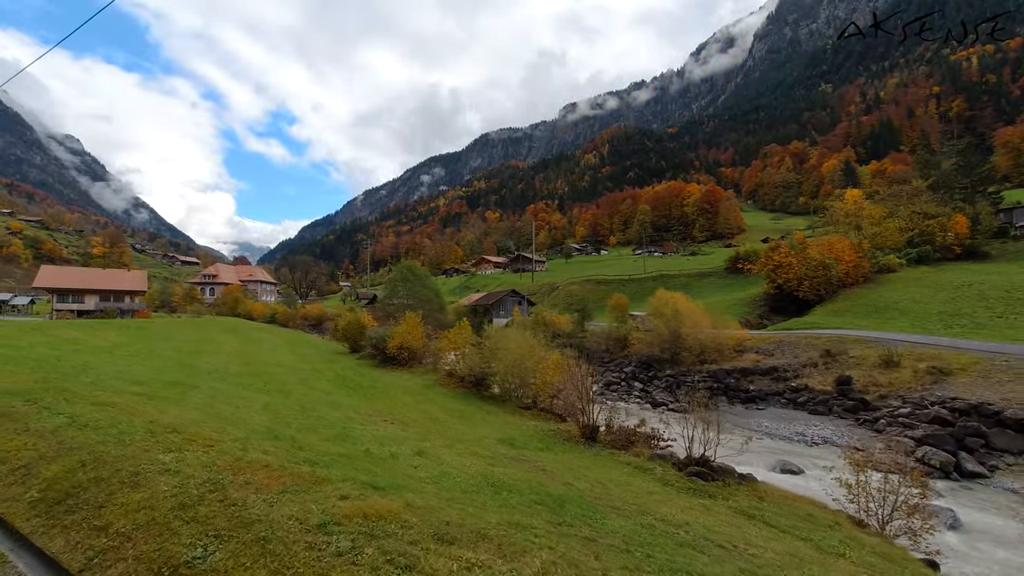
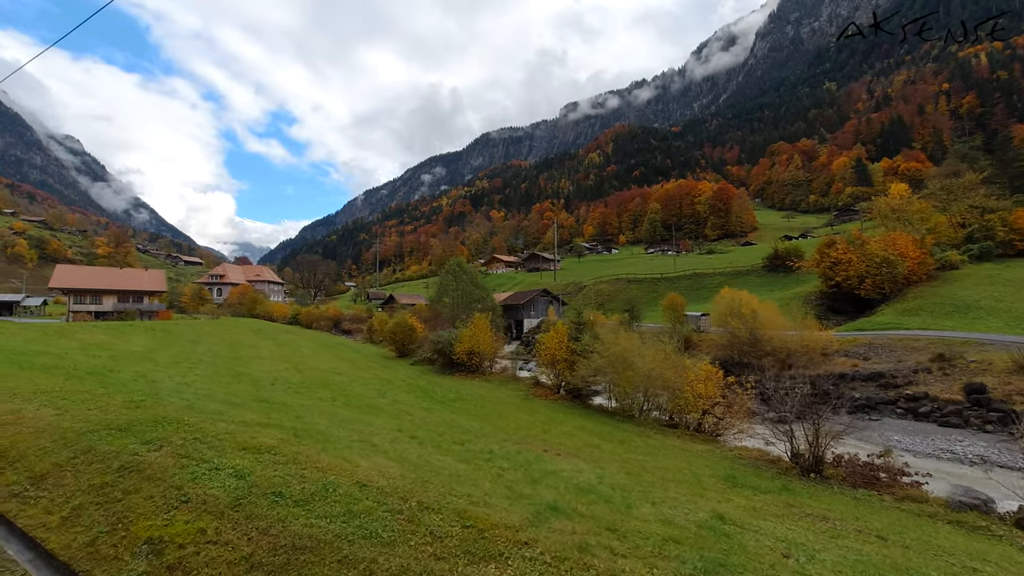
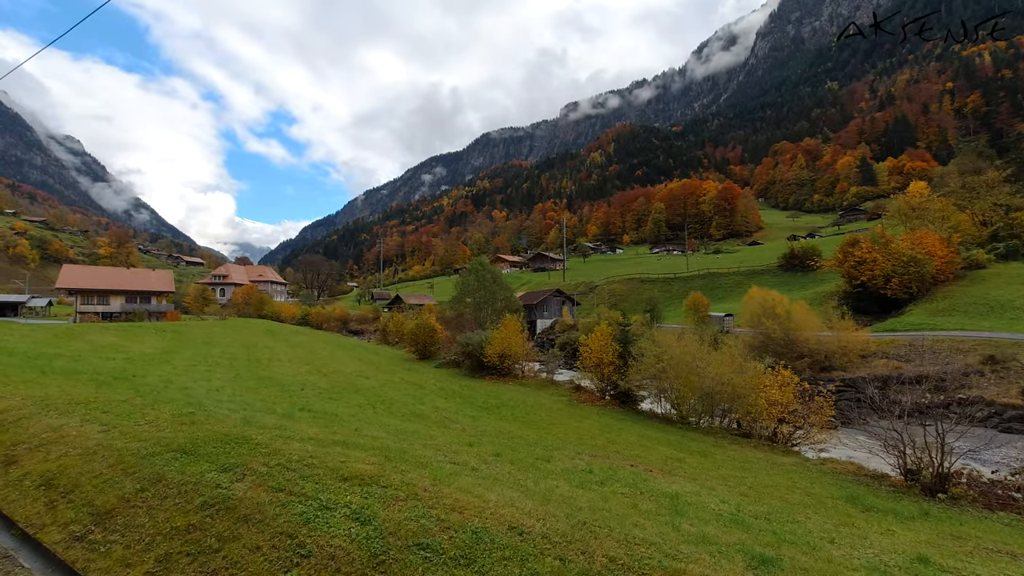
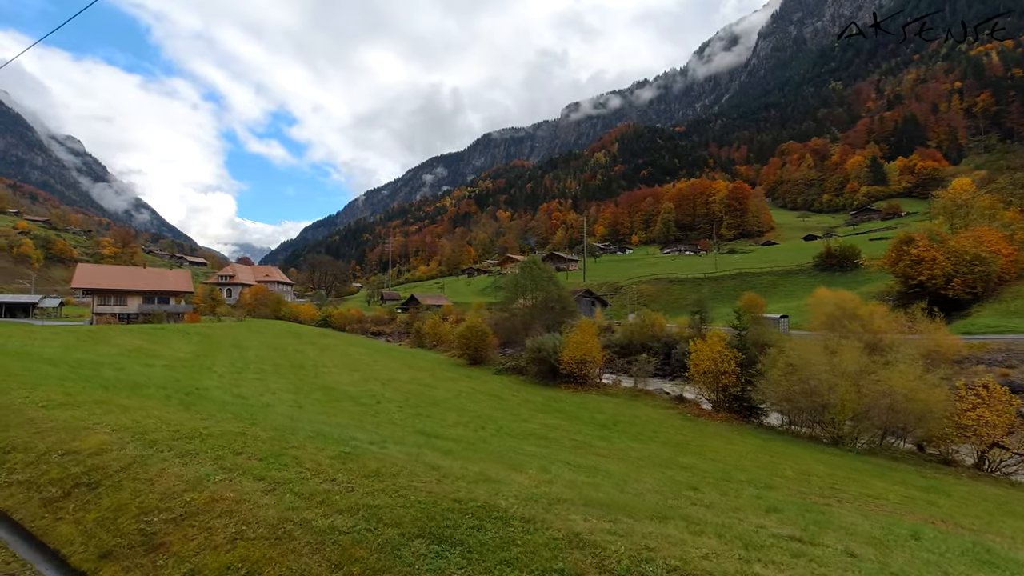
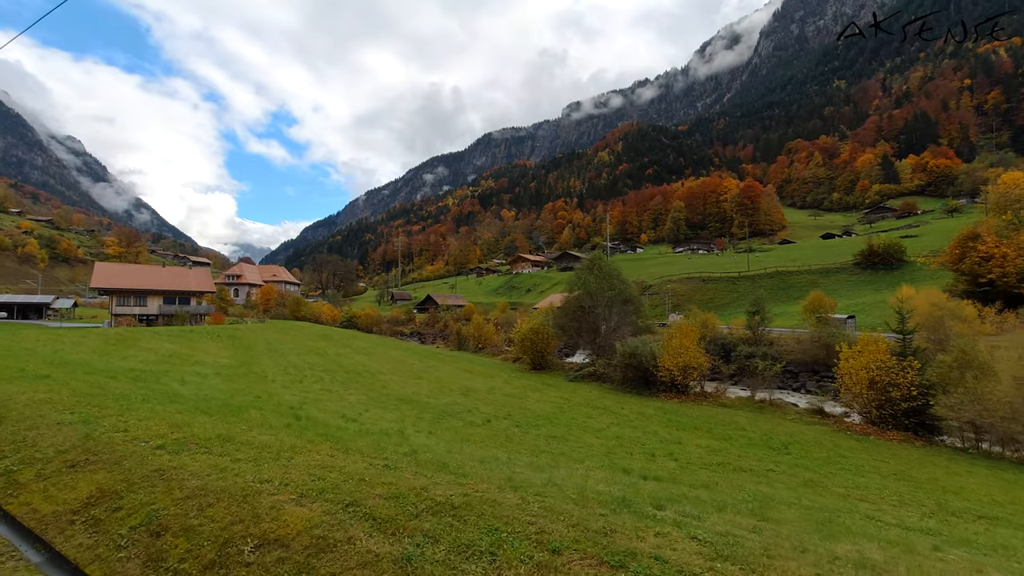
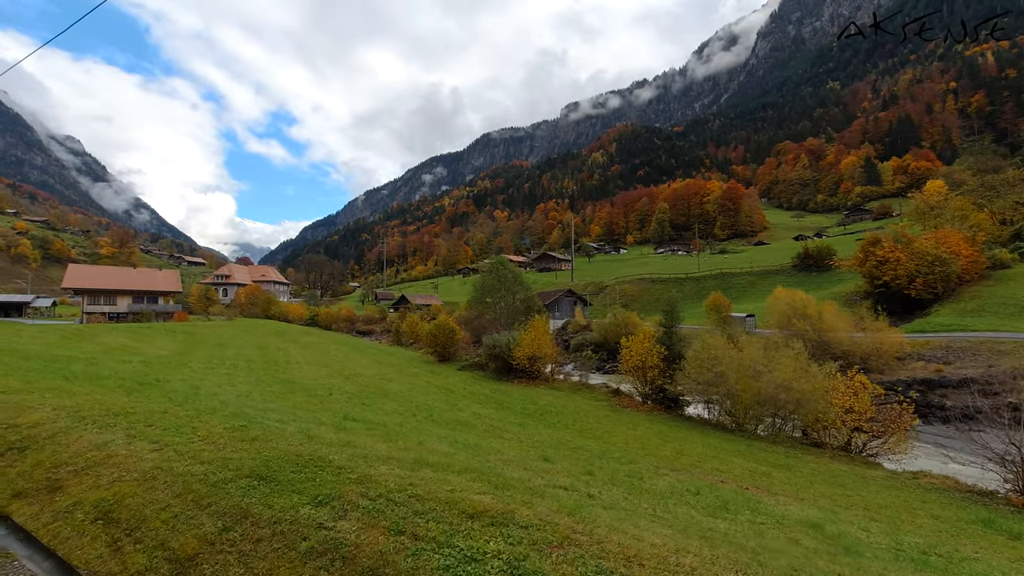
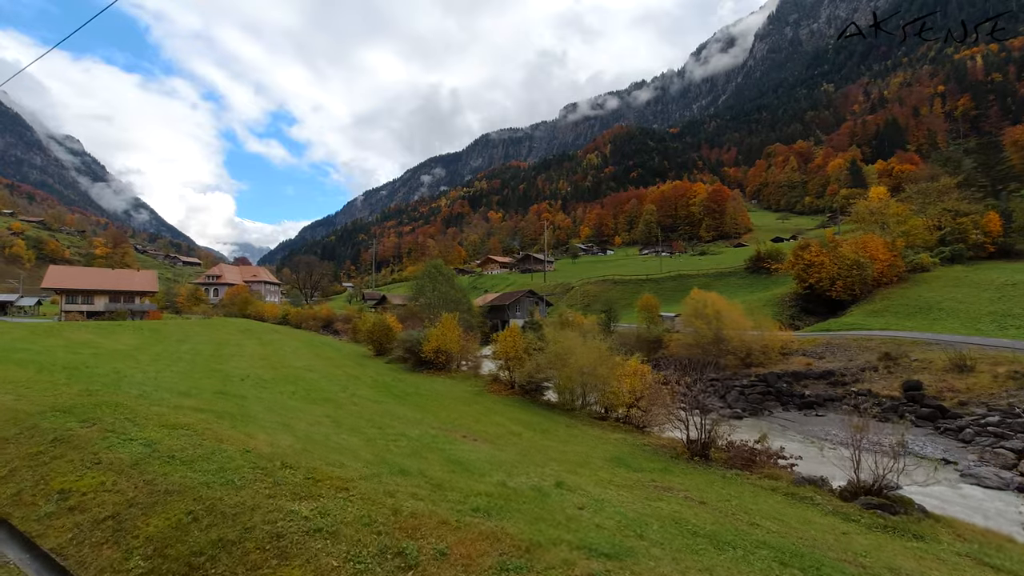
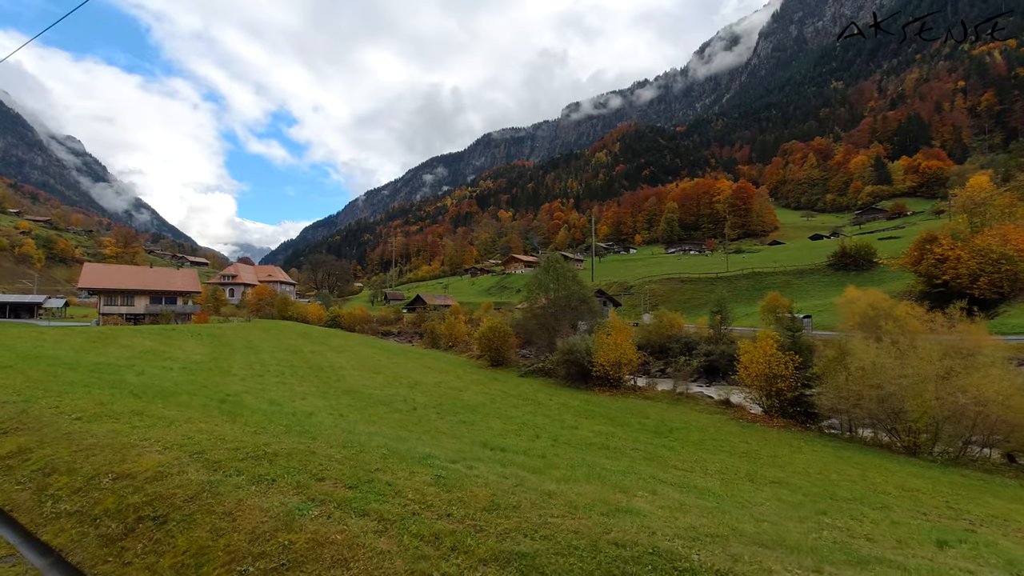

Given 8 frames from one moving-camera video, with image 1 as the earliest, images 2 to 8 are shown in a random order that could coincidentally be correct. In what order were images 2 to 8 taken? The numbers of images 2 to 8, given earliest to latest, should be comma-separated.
7, 2, 3, 6, 4, 8, 5
